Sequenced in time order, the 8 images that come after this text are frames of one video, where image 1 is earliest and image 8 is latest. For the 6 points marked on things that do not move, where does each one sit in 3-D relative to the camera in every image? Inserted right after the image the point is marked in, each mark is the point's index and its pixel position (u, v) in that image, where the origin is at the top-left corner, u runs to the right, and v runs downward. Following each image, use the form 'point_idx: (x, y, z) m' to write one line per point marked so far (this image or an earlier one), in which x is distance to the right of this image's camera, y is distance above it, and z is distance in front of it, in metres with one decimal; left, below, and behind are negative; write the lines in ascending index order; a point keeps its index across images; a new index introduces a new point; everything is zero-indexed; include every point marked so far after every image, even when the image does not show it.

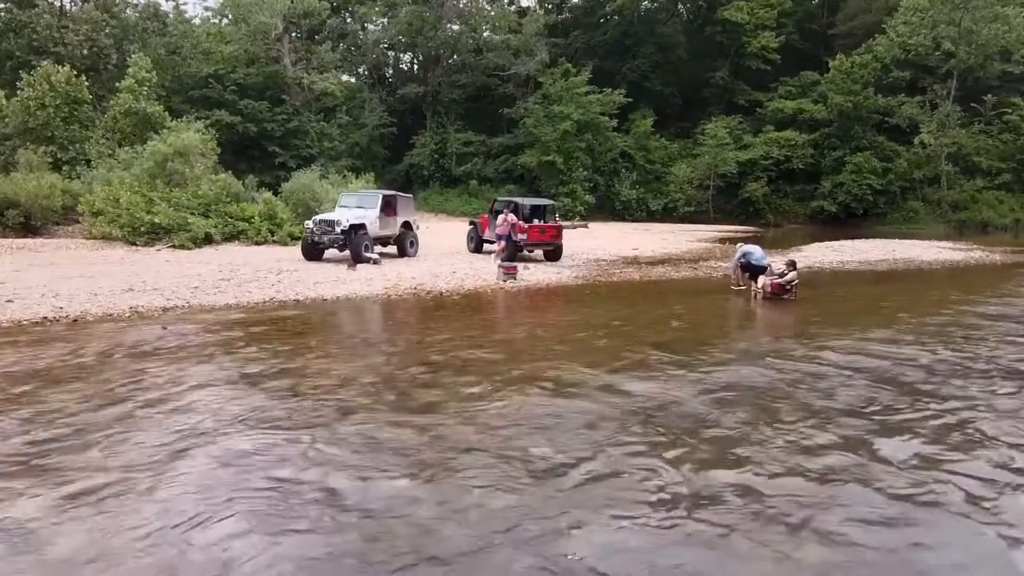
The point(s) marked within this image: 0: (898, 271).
0: (+9.8, +0.4, +18.8) m
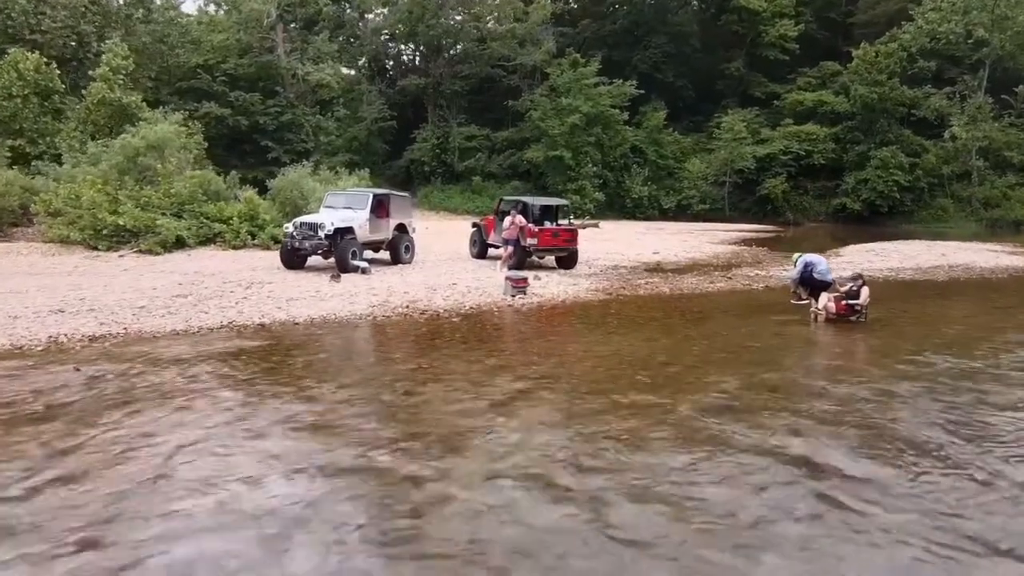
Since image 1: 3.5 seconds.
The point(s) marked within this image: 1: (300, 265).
0: (+10.0, +0.1, +16.4) m
1: (-4.7, +0.5, +16.4) m
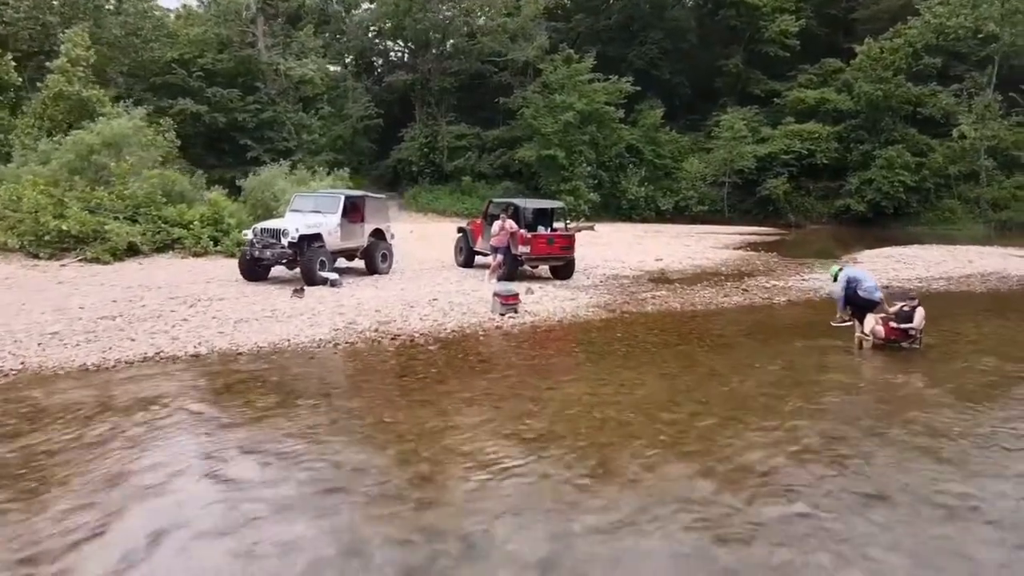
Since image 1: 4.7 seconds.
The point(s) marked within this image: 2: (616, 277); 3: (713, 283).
0: (+9.8, -0.2, +14.7) m
1: (-5.0, +0.2, +14.6) m
2: (+2.4, +0.3, +16.9) m
3: (+4.4, +0.1, +16.1) m
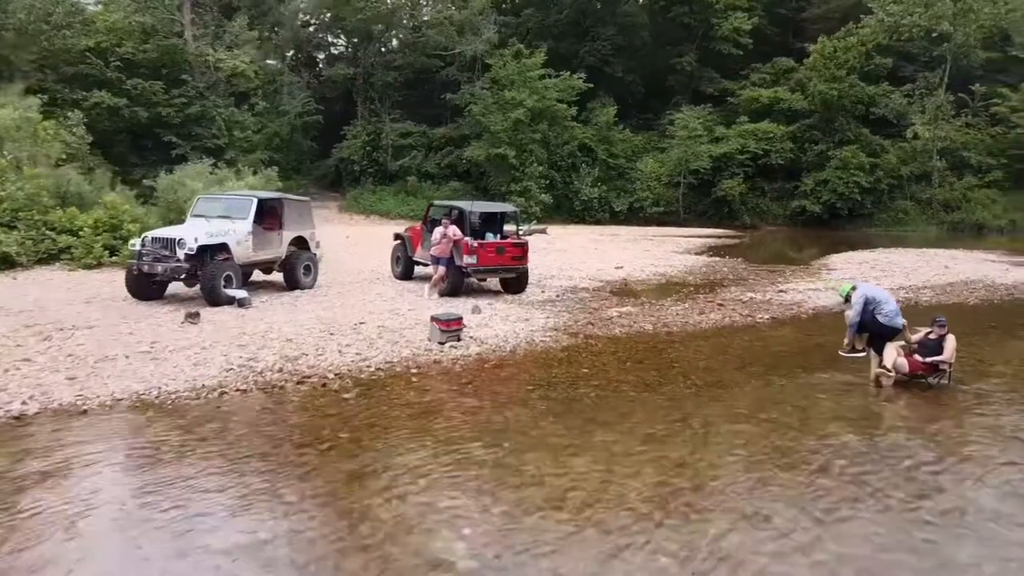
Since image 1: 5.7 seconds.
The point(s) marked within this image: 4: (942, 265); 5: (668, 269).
0: (+8.8, -0.4, +13.3) m
1: (-5.9, -0.1, +12.2) m
2: (+1.3, 0.0, +15.0) m
3: (+3.3, -0.2, +14.3) m
4: (+11.3, +0.6, +19.3) m
5: (+4.0, +0.5, +18.8) m
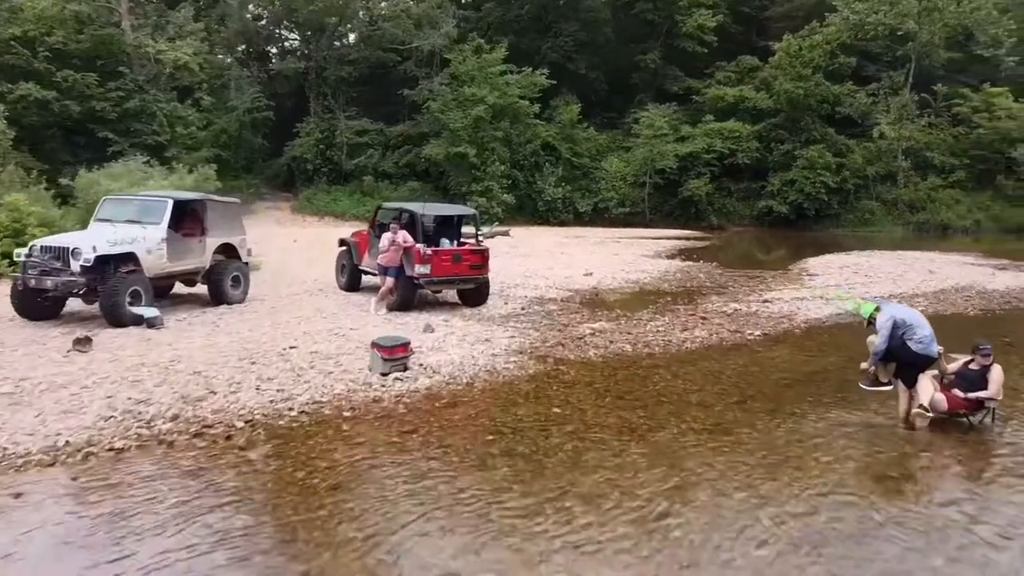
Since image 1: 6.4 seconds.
0: (+8.1, -0.5, +12.2) m
1: (-6.5, -0.4, +10.3) m
2: (+0.5, -0.2, +13.5) m
3: (+2.6, -0.3, +13.0) m
4: (+10.3, +0.5, +18.3) m
5: (+3.1, +0.3, +17.4) m
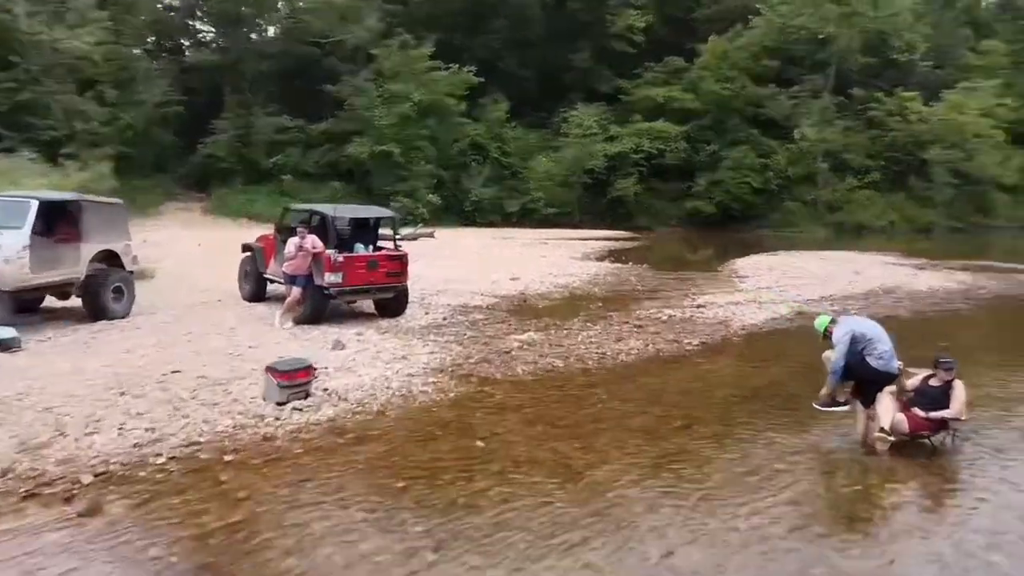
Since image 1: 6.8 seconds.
0: (+6.9, -0.6, +12.0) m
1: (-7.5, -0.6, +8.7) m
2: (-0.8, -0.4, +12.6) m
3: (+1.3, -0.5, +12.2) m
4: (+8.5, +0.4, +18.3) m
5: (+1.4, +0.2, +16.7) m
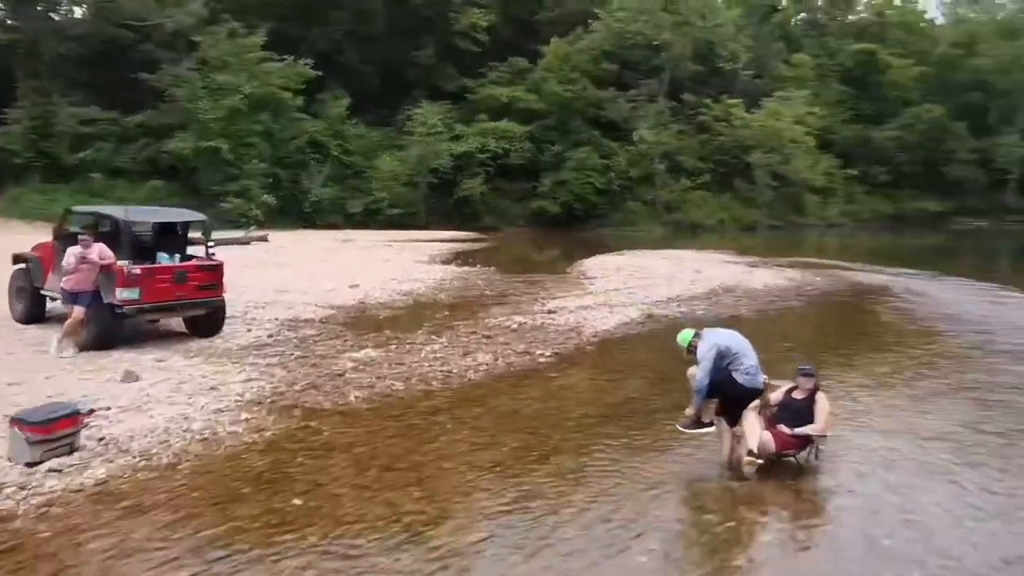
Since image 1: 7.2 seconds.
0: (+4.3, -0.6, +12.2) m
1: (-9.1, -0.9, +6.1) m
2: (-3.3, -0.5, +11.2) m
3: (-1.2, -0.6, +11.3) m
4: (+4.6, +0.5, +18.6) m
5: (-2.1, +0.1, +15.7) m
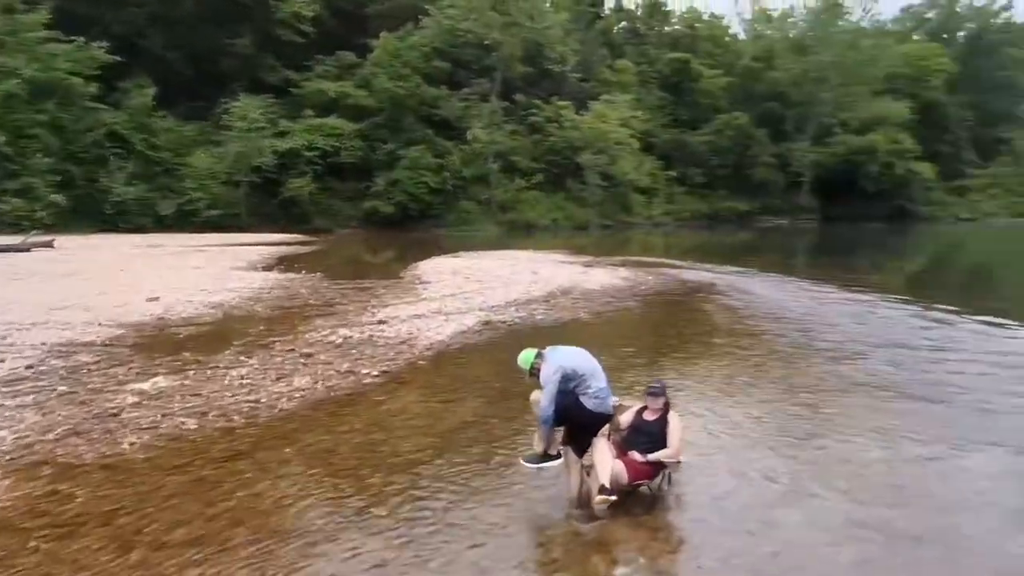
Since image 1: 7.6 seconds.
0: (+1.6, -0.6, +11.9) m
1: (-10.2, -1.3, +3.1) m
2: (-5.7, -0.8, +9.3) m
3: (-3.6, -0.8, +9.8) m
4: (+0.5, +0.4, +18.3) m
5: (-5.4, -0.1, +14.0) m
